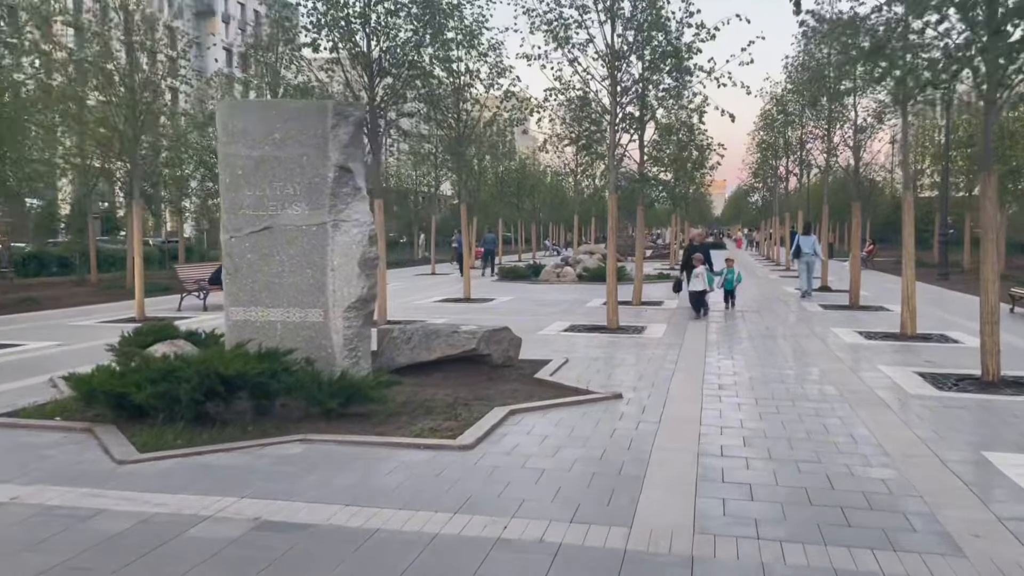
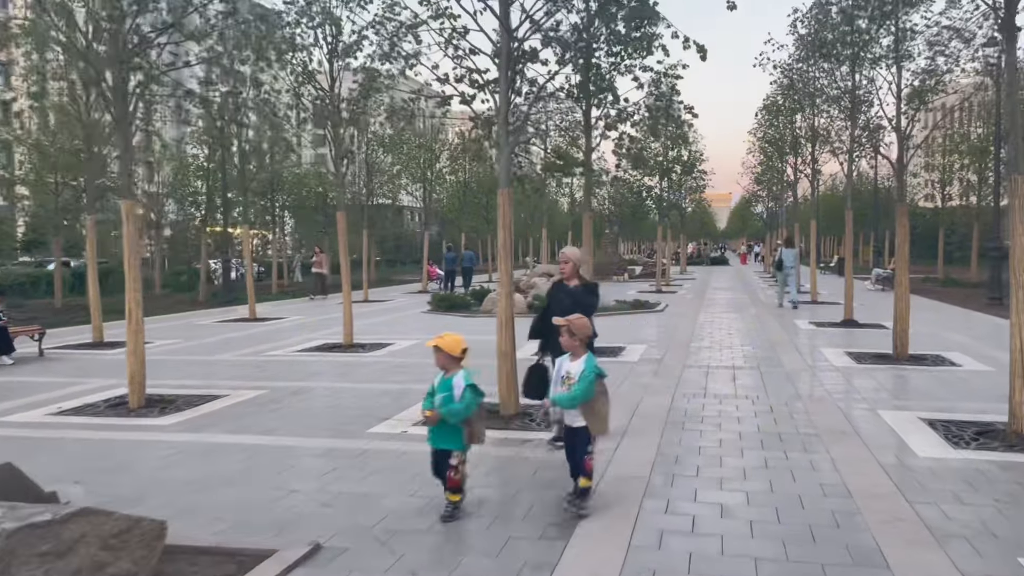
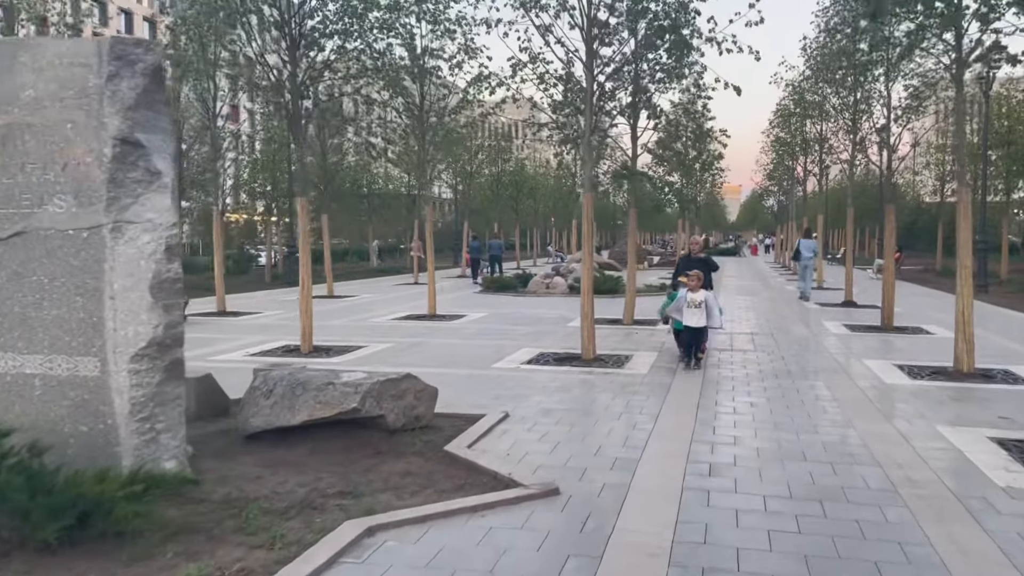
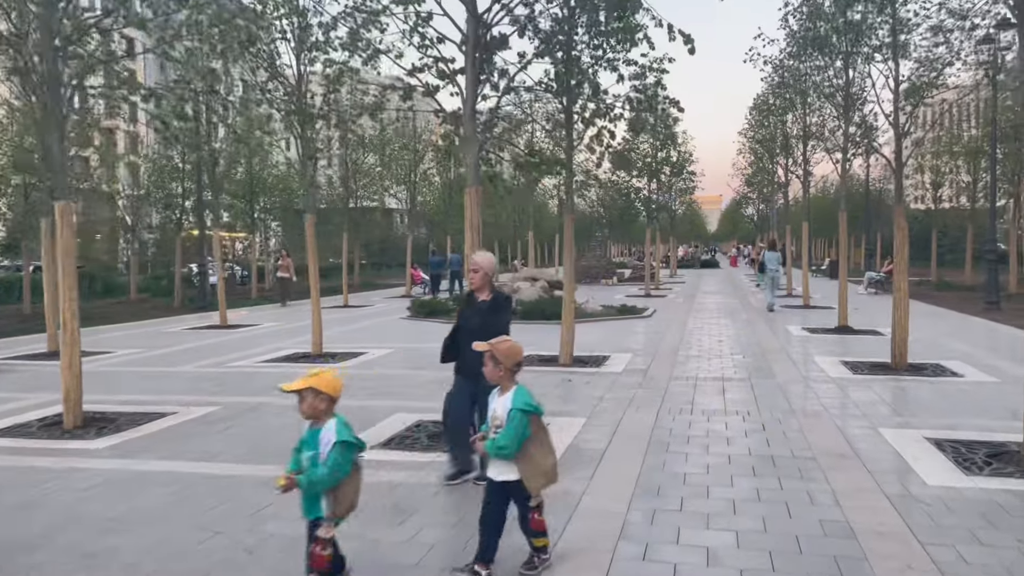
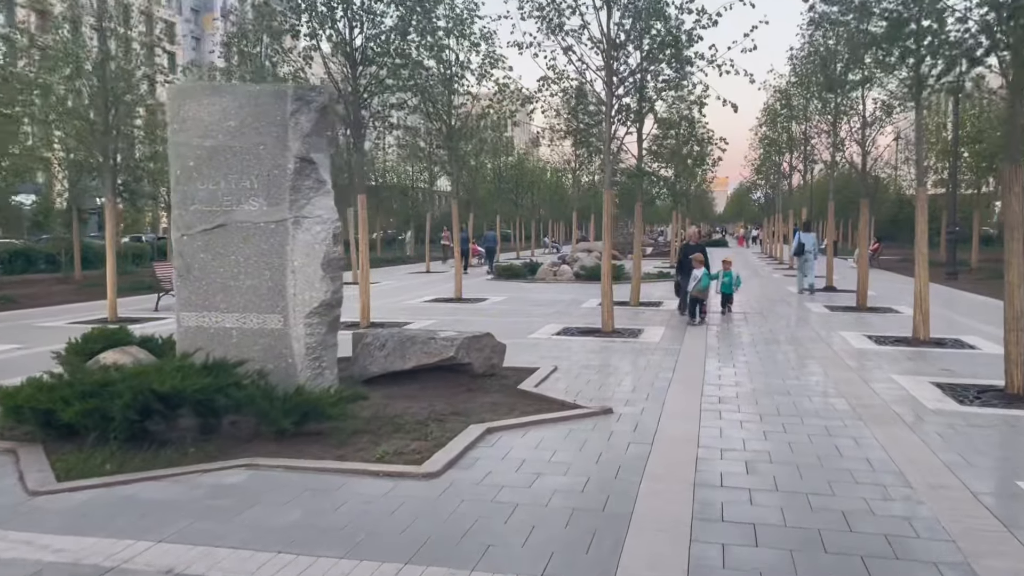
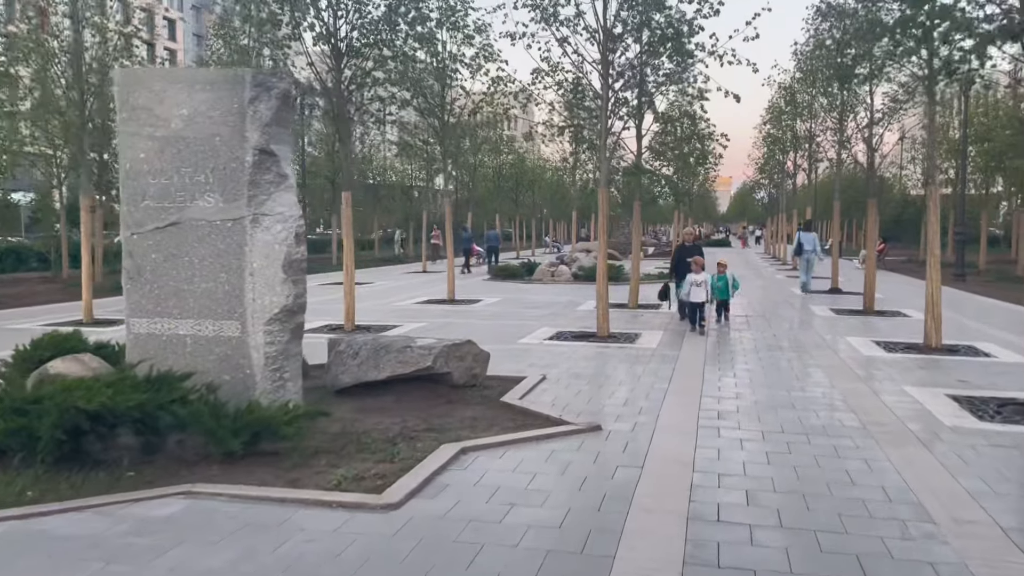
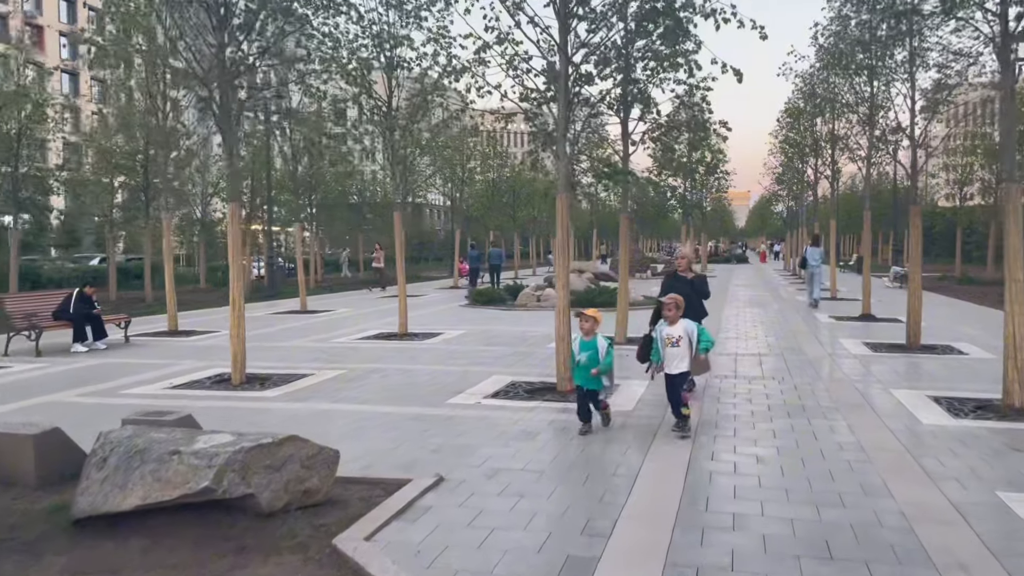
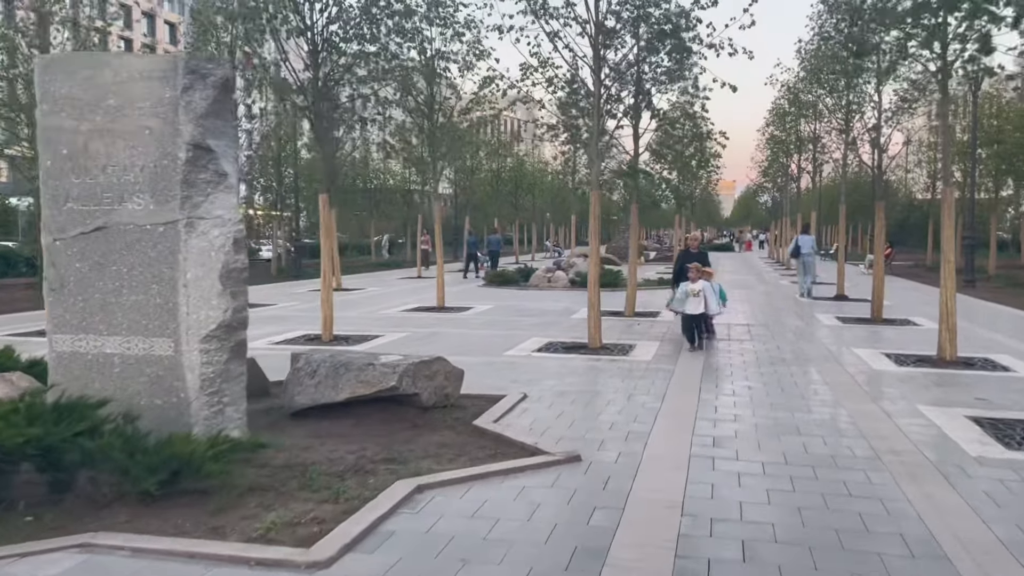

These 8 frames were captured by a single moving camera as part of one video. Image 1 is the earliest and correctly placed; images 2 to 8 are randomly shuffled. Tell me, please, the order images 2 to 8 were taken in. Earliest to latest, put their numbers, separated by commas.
5, 6, 8, 3, 7, 2, 4
